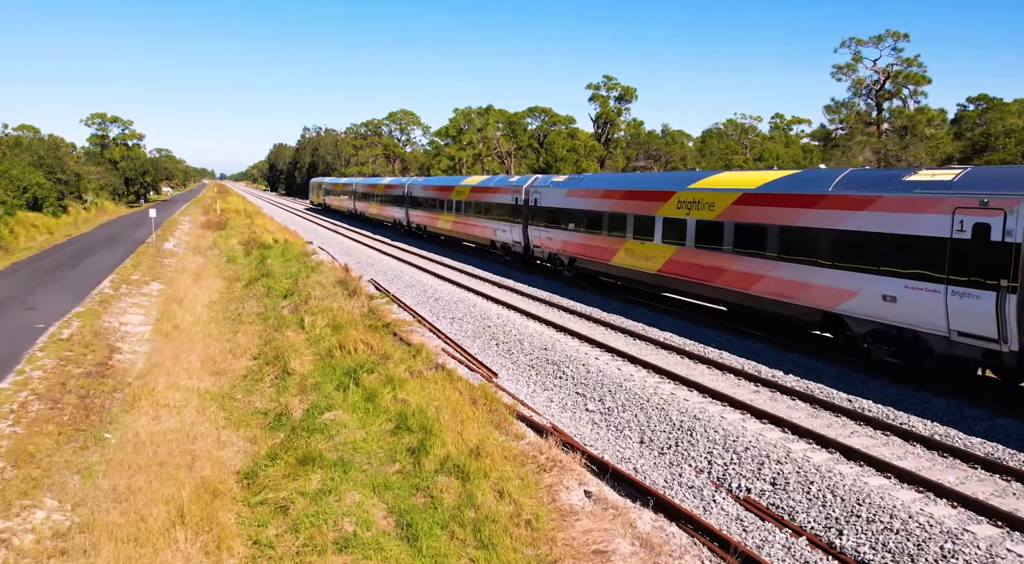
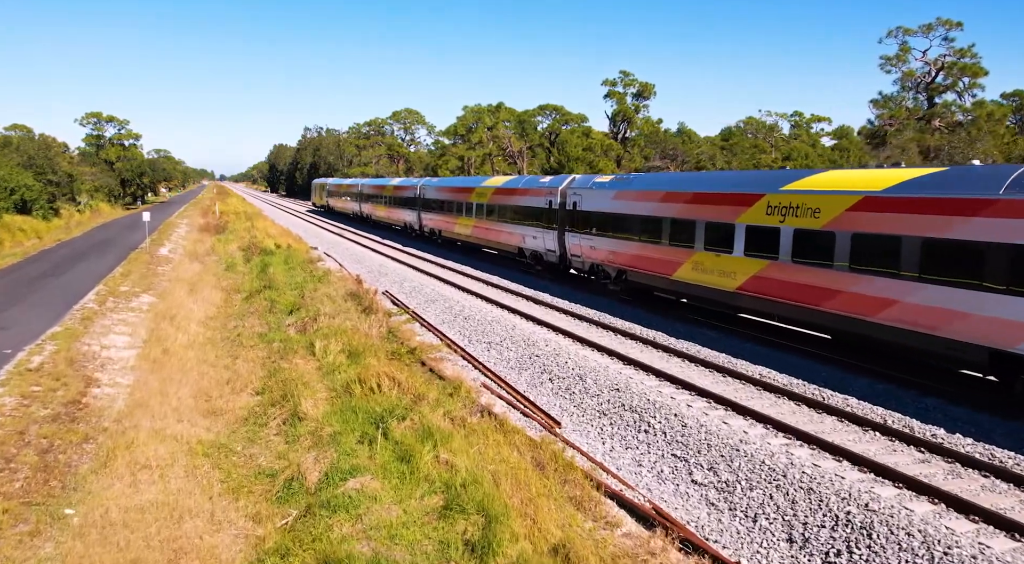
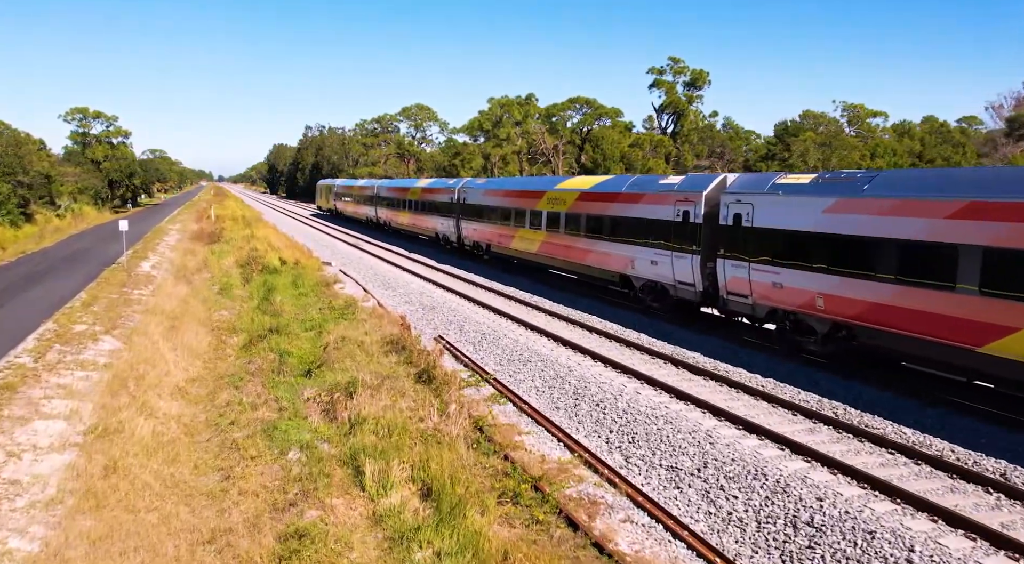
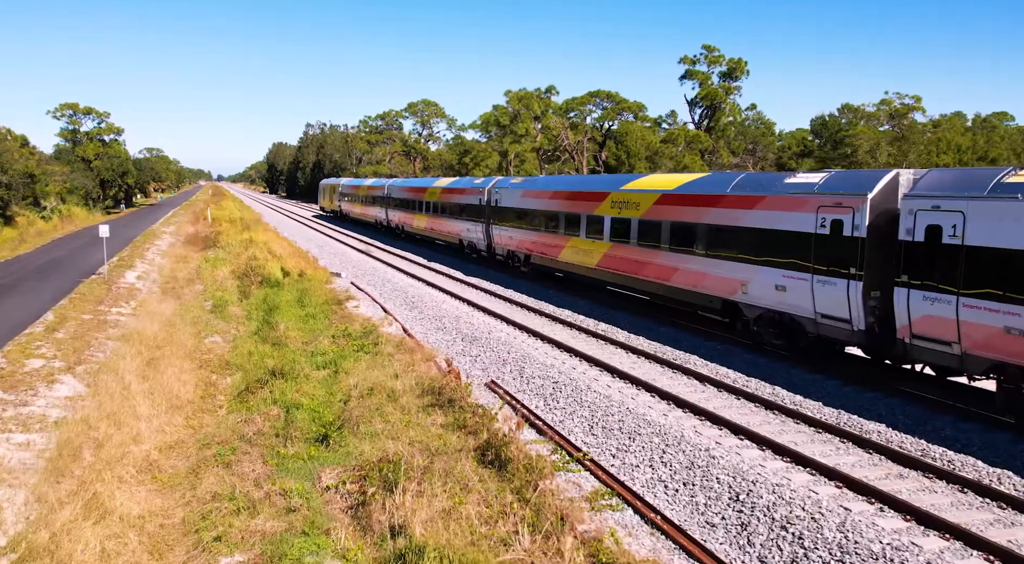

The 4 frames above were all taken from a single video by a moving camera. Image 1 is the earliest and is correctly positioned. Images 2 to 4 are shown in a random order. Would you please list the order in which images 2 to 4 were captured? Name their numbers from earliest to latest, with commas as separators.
2, 3, 4
